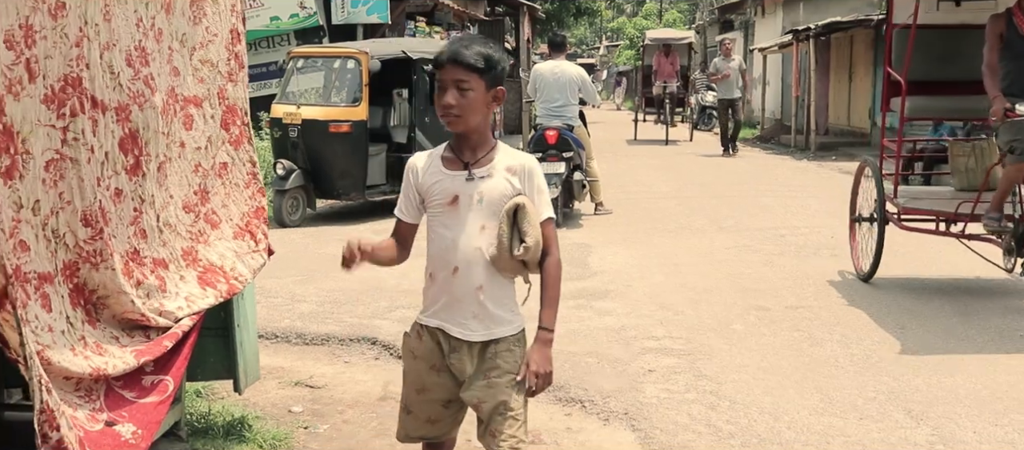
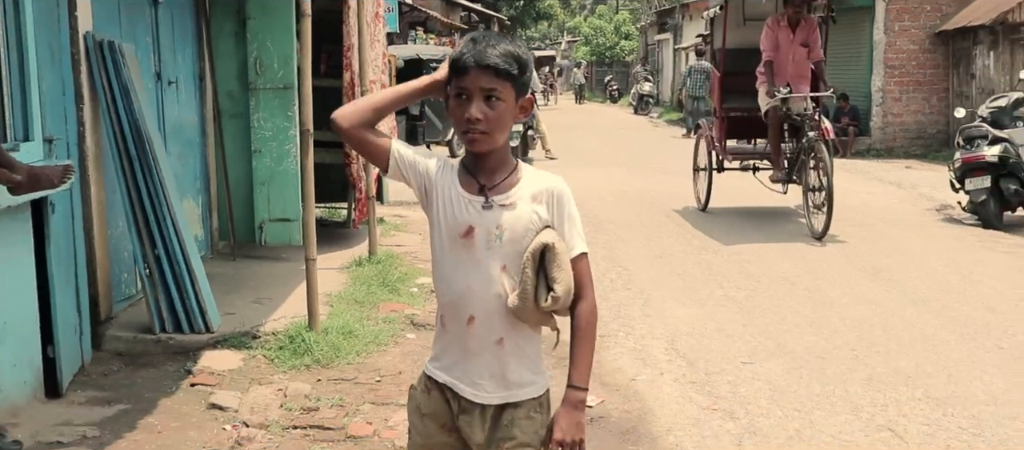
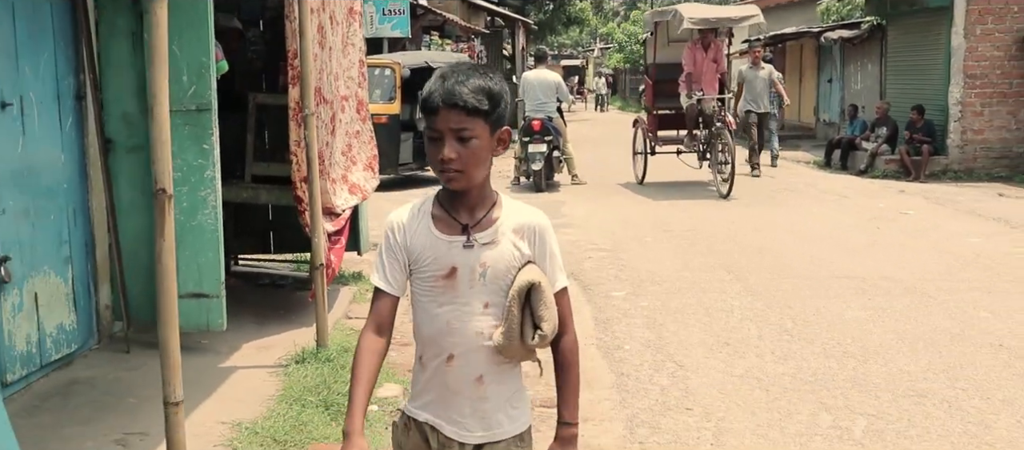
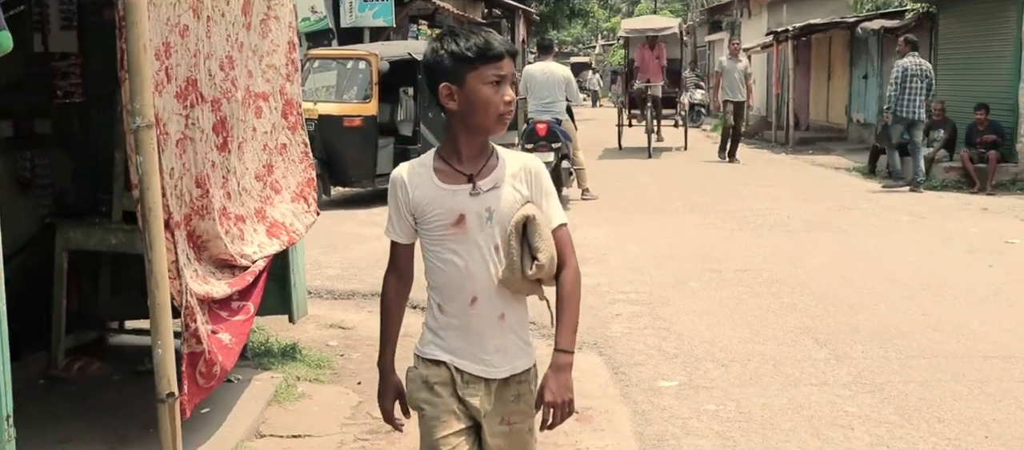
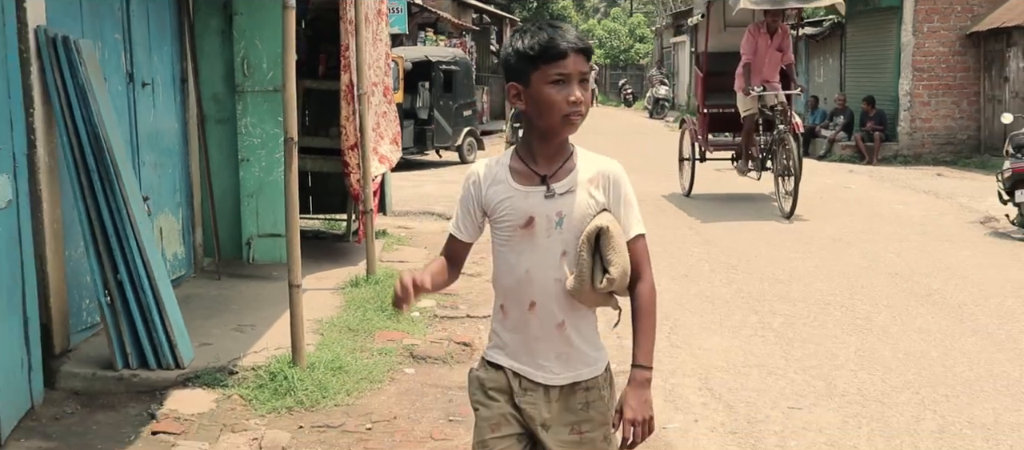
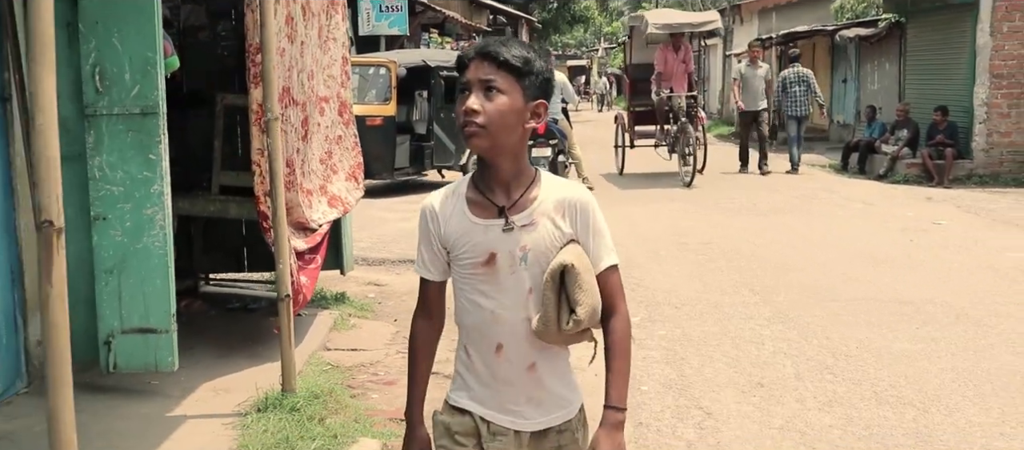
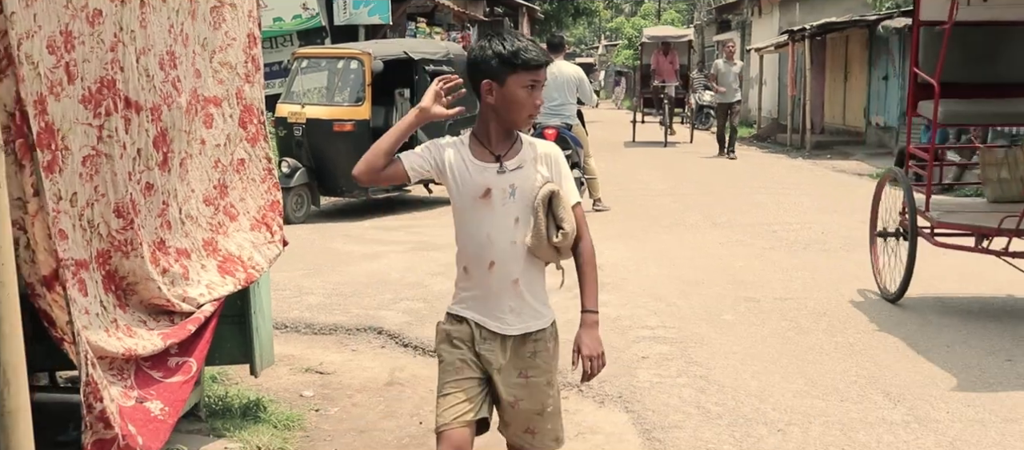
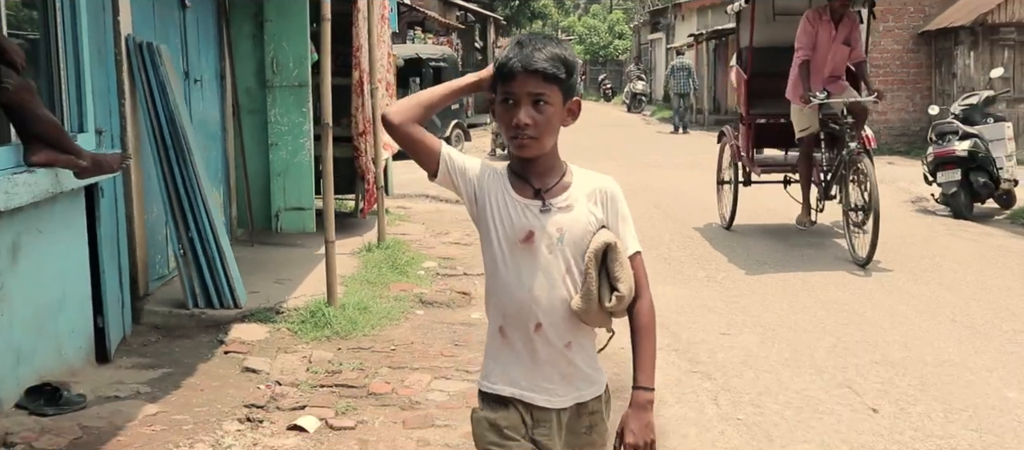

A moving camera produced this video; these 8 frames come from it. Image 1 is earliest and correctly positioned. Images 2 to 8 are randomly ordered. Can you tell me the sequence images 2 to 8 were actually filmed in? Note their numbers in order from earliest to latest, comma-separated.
7, 4, 6, 3, 5, 2, 8
